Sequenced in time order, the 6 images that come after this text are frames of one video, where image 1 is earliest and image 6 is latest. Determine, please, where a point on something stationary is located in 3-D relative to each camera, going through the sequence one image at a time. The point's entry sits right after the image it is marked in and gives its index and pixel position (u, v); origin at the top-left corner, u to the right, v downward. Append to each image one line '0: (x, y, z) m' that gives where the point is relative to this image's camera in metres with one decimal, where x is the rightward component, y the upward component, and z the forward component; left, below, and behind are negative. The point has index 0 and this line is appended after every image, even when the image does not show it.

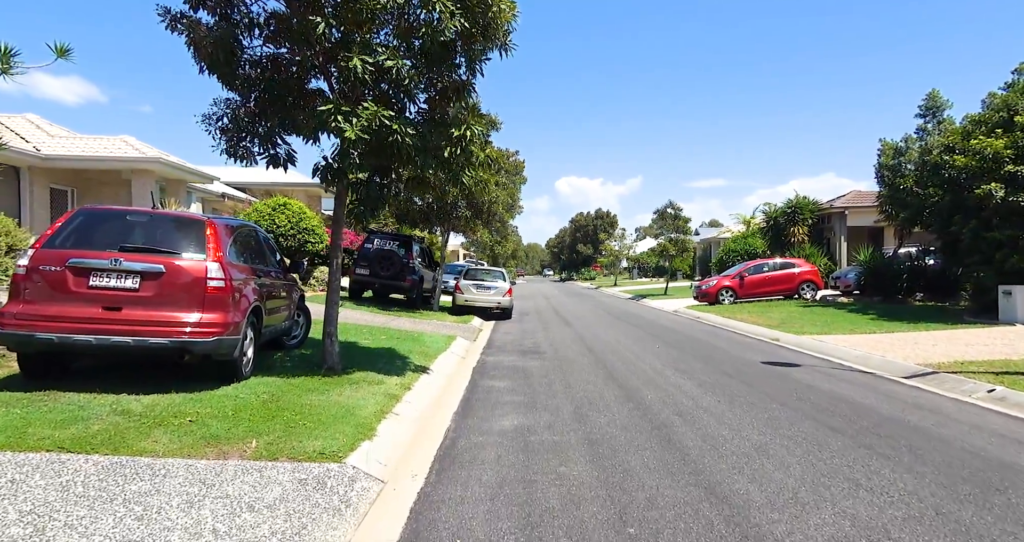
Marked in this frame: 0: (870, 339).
0: (+7.1, -1.4, +13.1) m
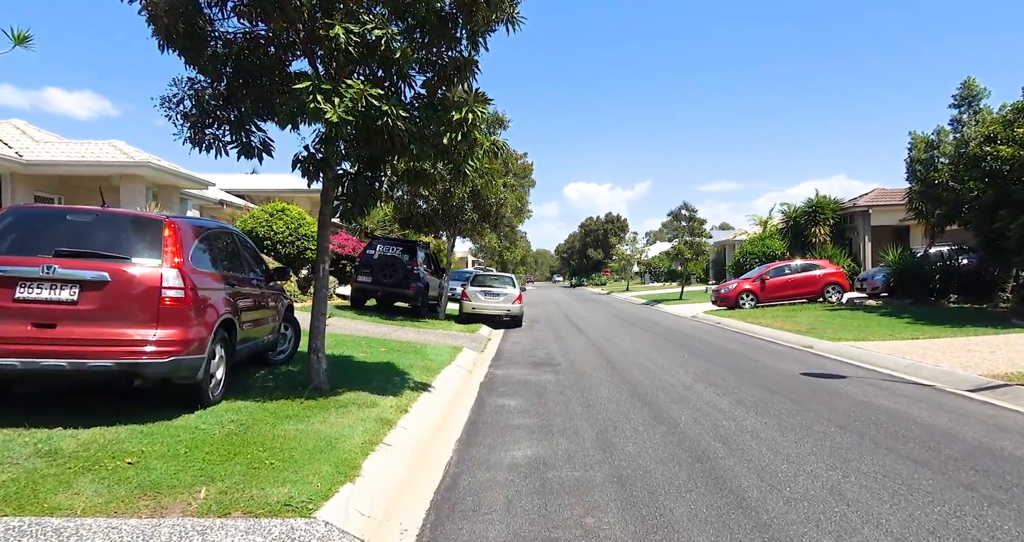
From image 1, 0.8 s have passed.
0: (+7.3, -1.4, +12.0) m
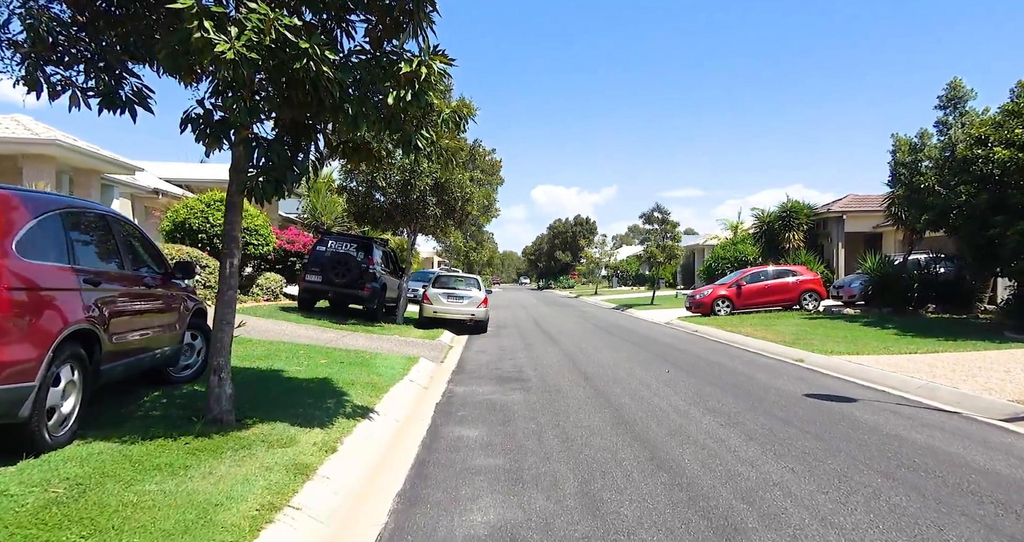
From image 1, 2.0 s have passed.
0: (+6.7, -1.5, +10.9) m
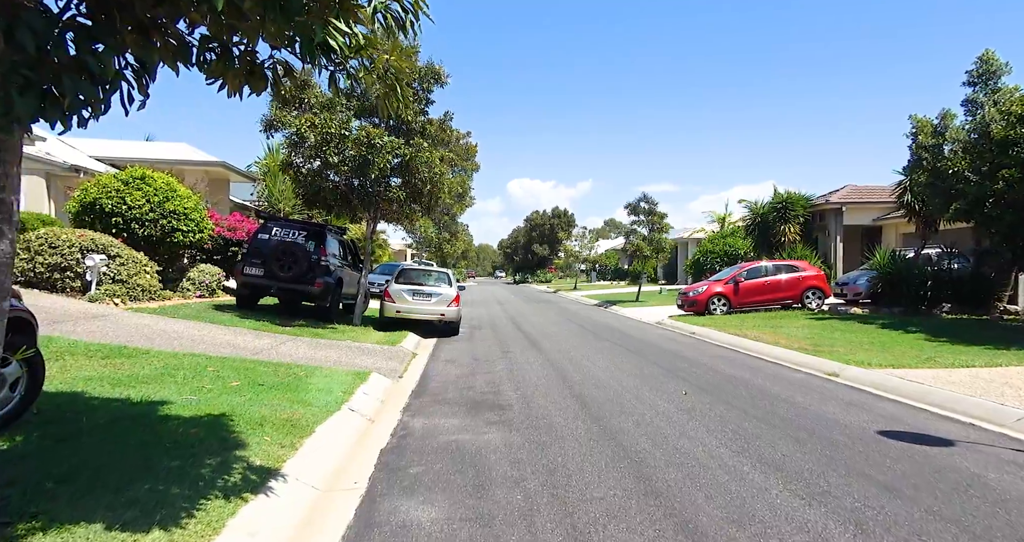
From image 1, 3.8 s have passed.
0: (+6.4, -1.5, +8.9) m
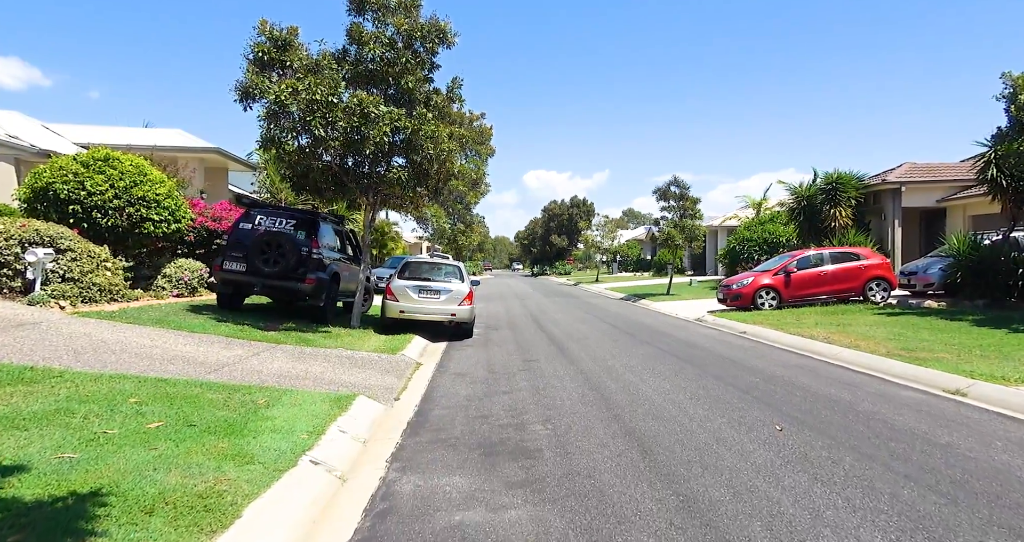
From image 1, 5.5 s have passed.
0: (+6.7, -1.3, +6.6) m
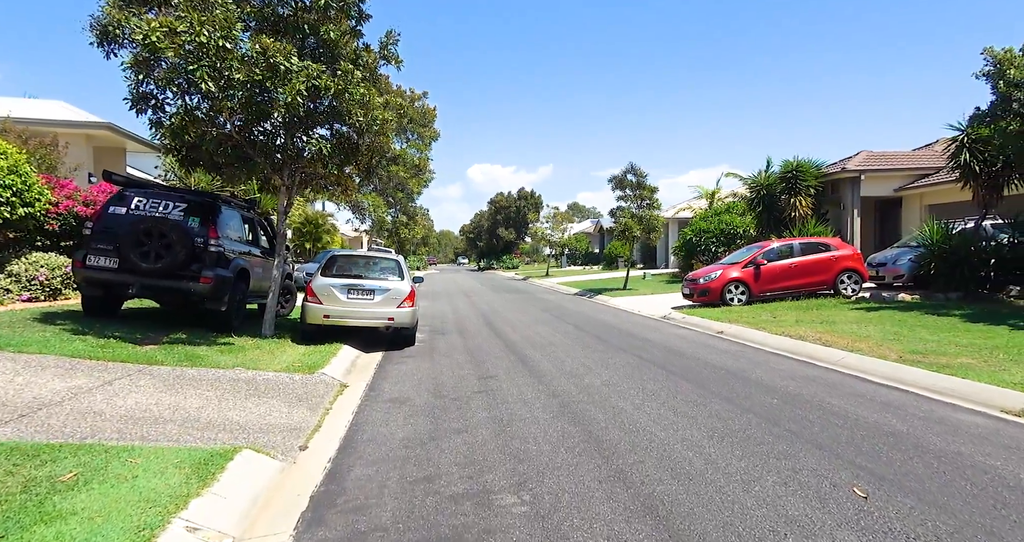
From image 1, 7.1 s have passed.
0: (+6.4, -1.2, +5.1) m
